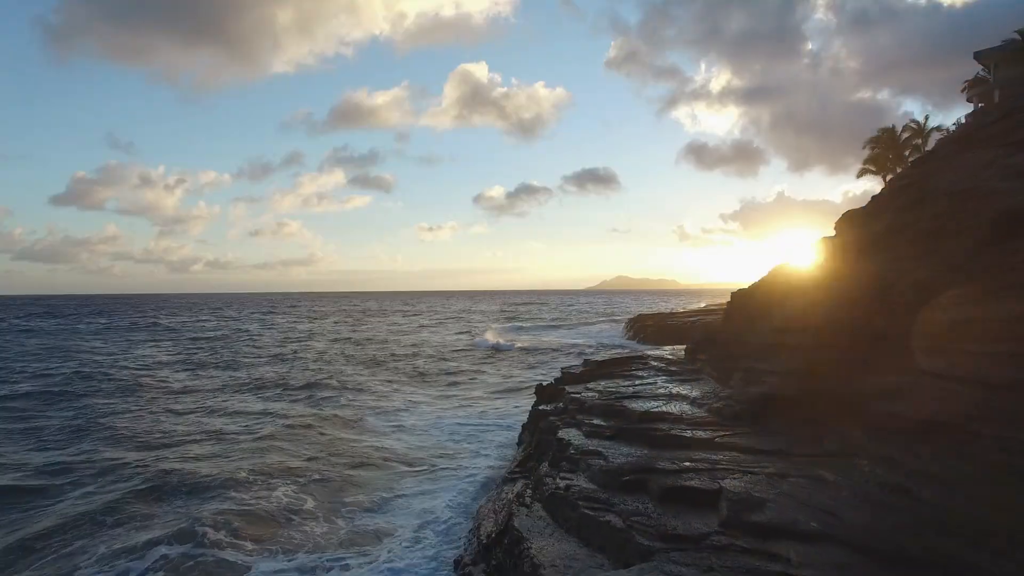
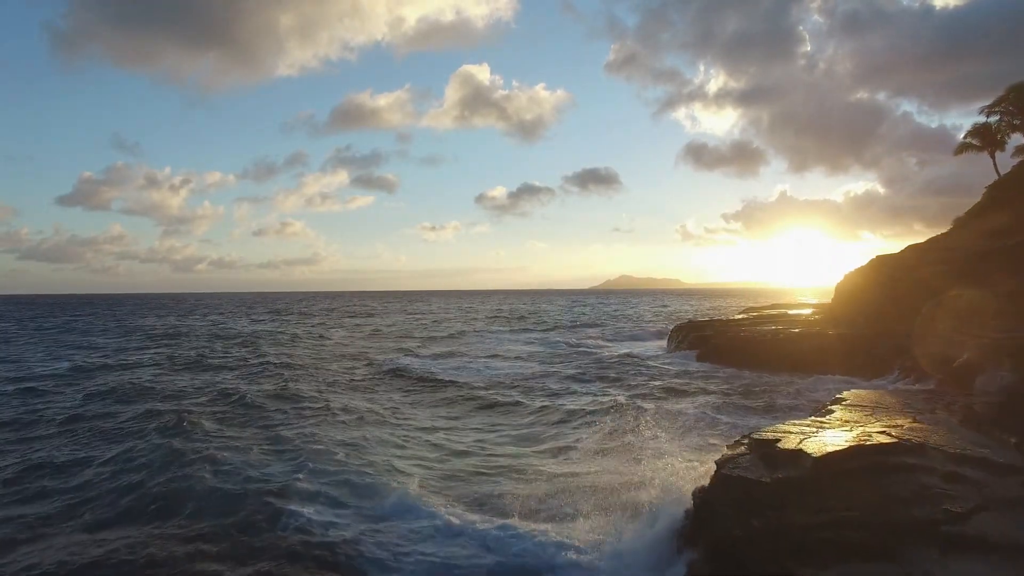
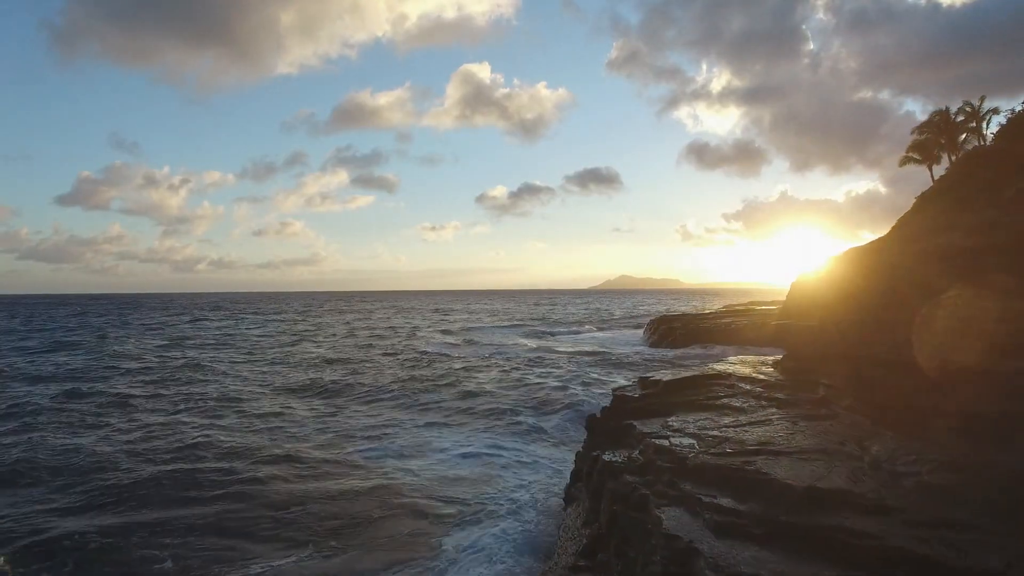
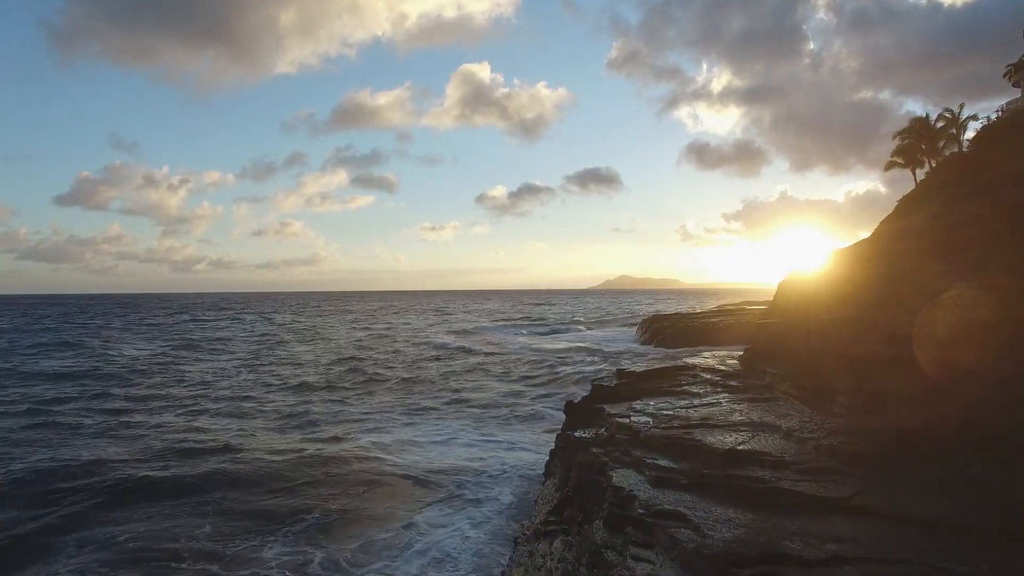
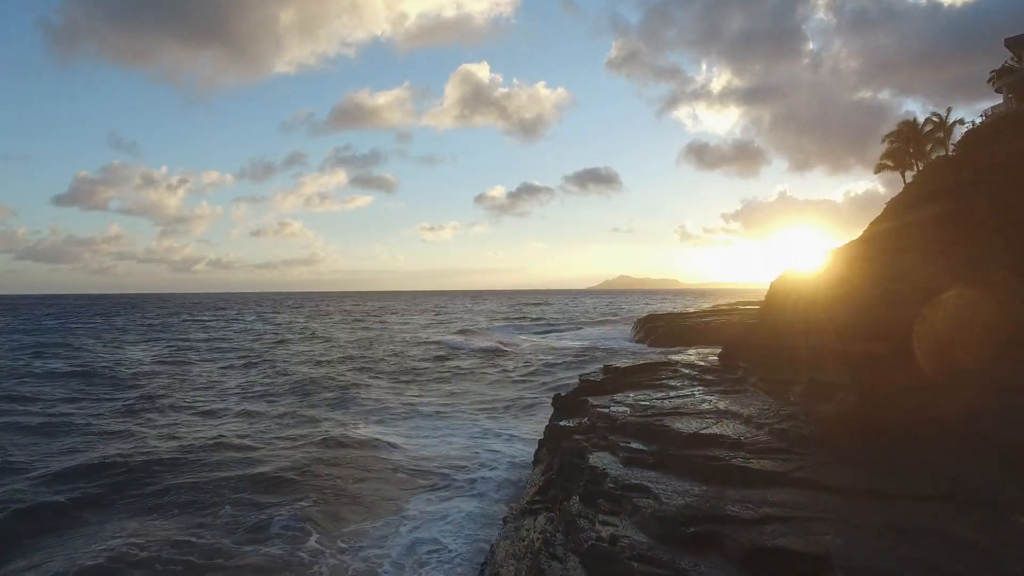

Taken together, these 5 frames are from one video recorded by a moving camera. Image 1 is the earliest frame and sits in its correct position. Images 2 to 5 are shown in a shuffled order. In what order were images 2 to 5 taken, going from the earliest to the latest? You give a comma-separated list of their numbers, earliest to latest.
5, 4, 3, 2
